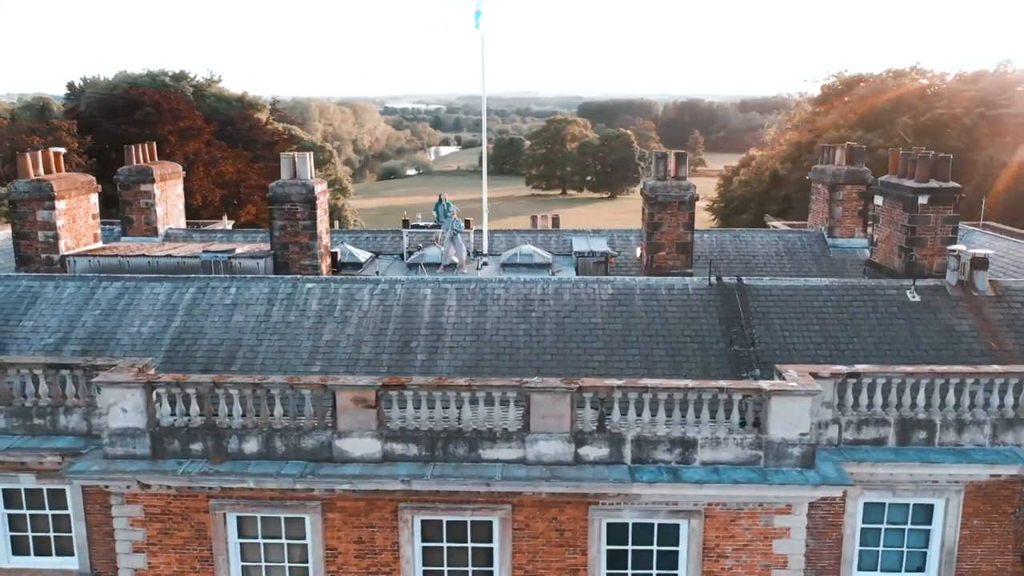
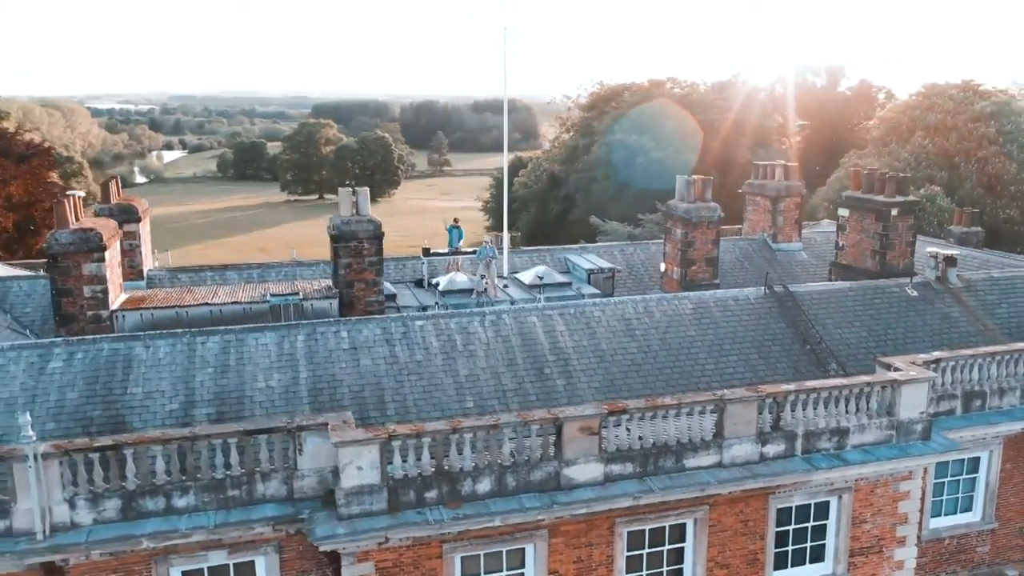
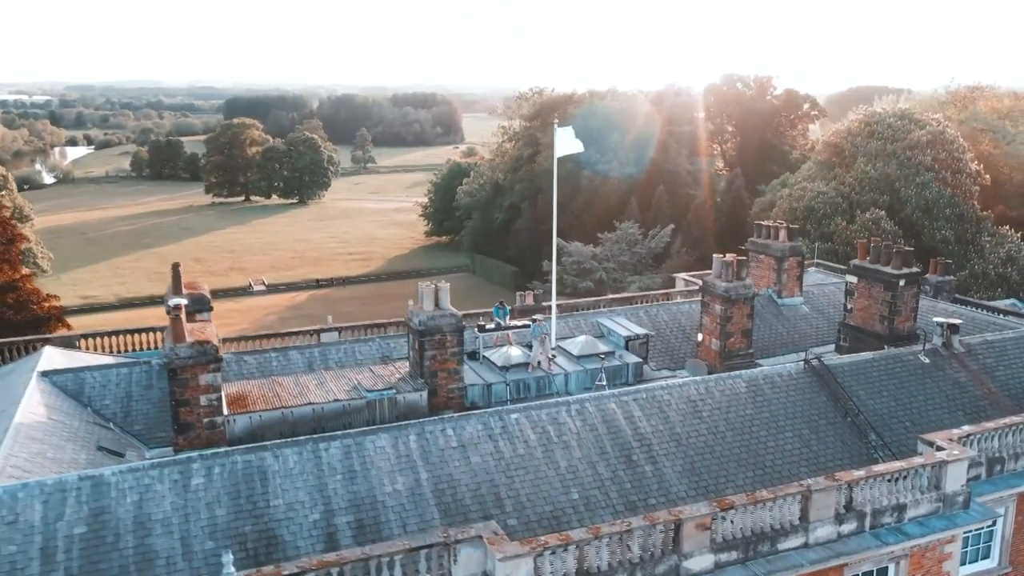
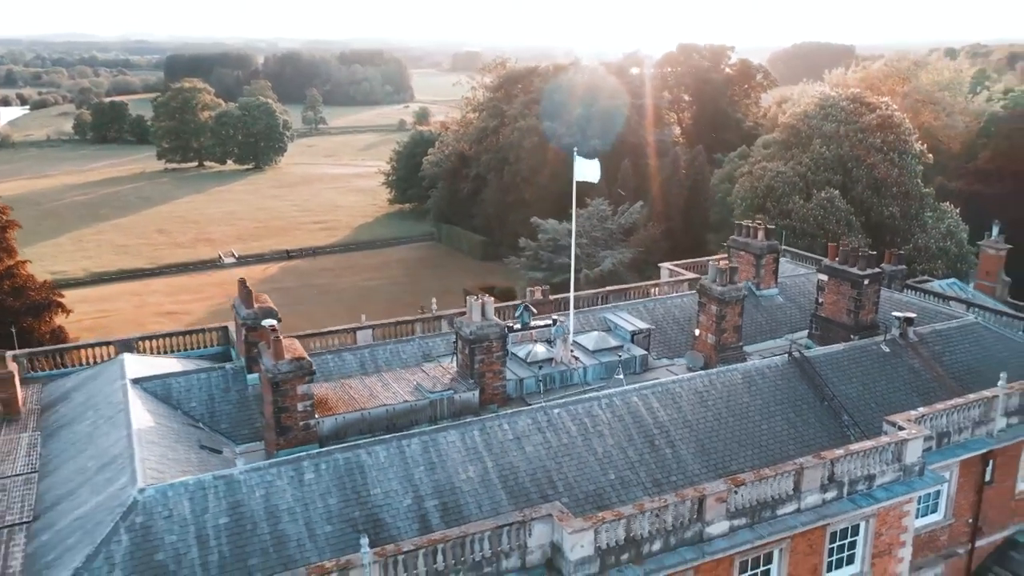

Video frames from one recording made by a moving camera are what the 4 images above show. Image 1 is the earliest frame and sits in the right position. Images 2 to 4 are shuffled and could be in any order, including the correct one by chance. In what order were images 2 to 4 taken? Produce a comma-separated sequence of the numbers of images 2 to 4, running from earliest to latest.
2, 3, 4
